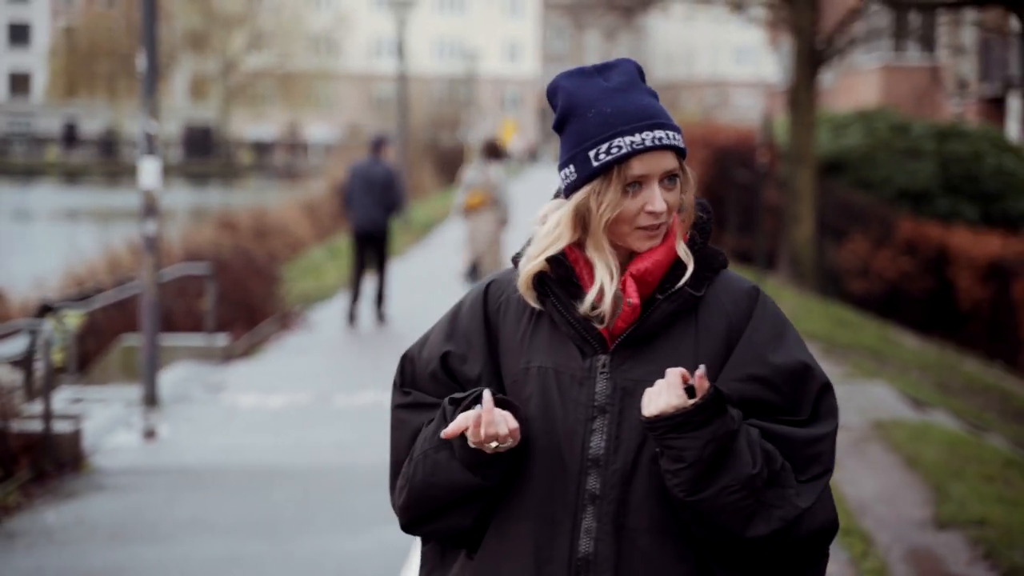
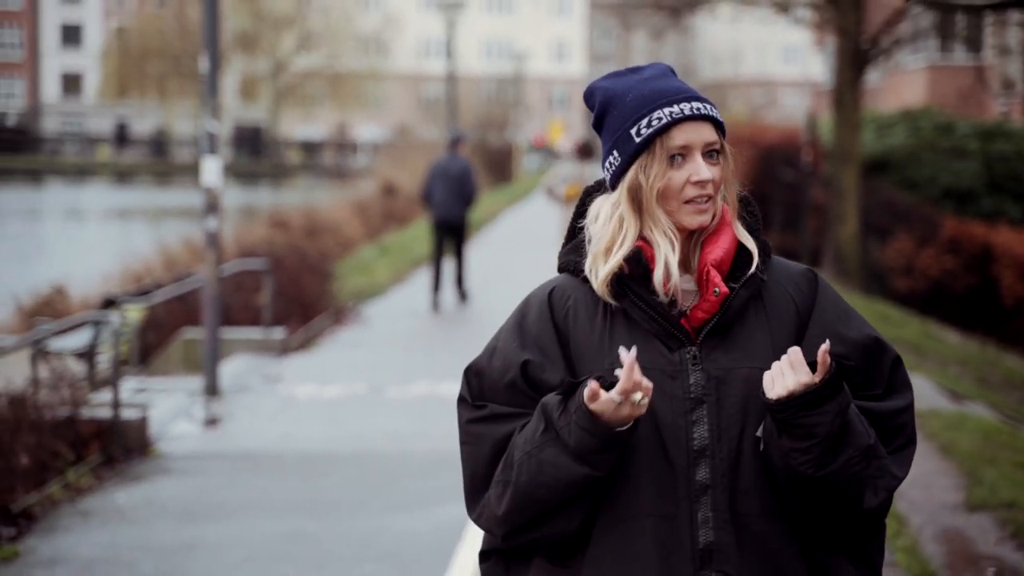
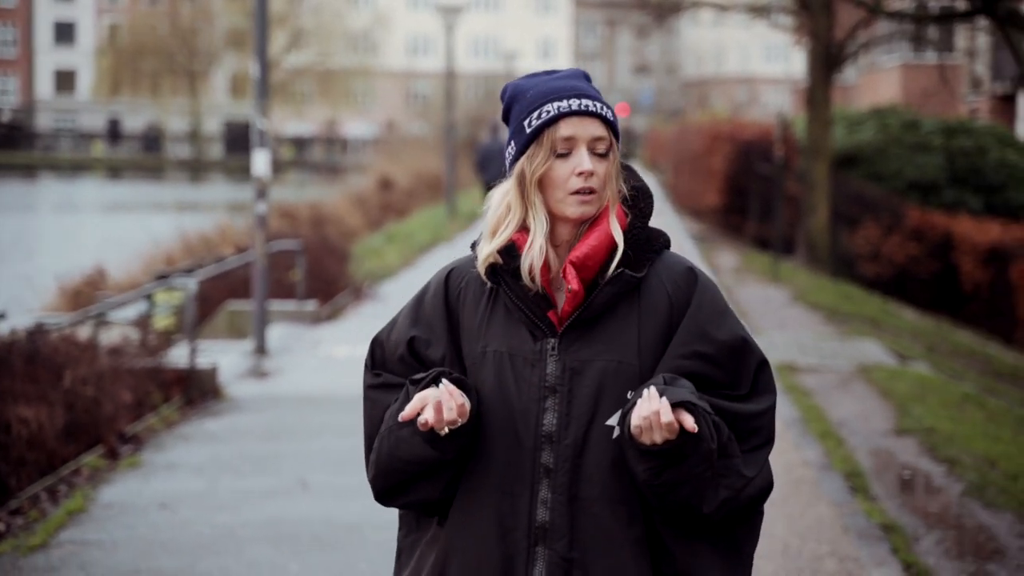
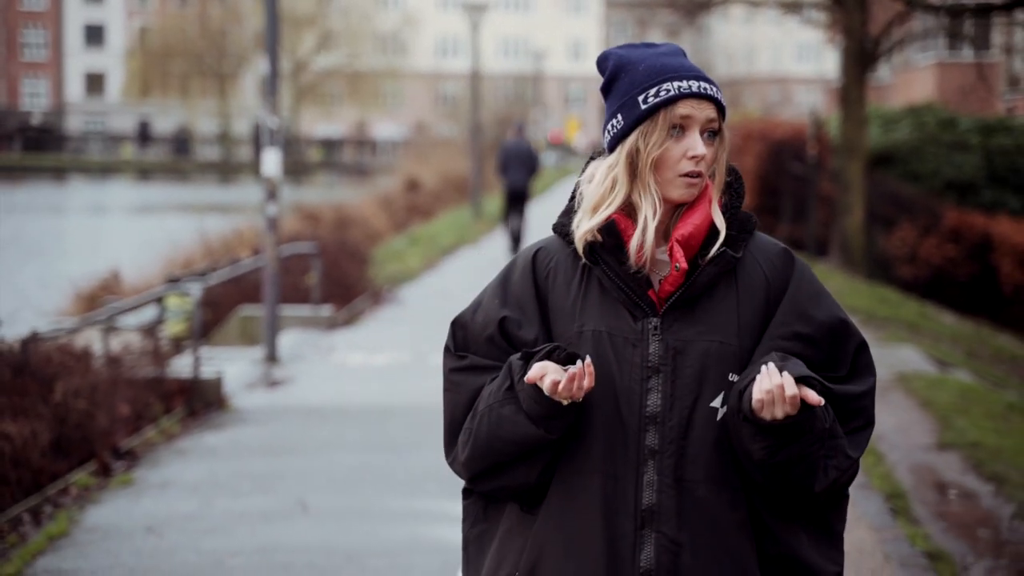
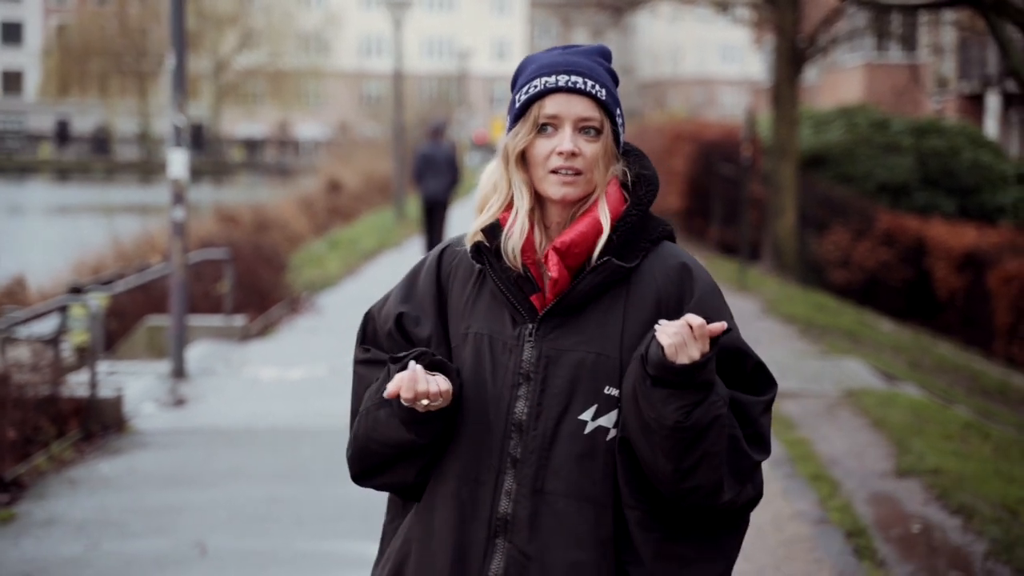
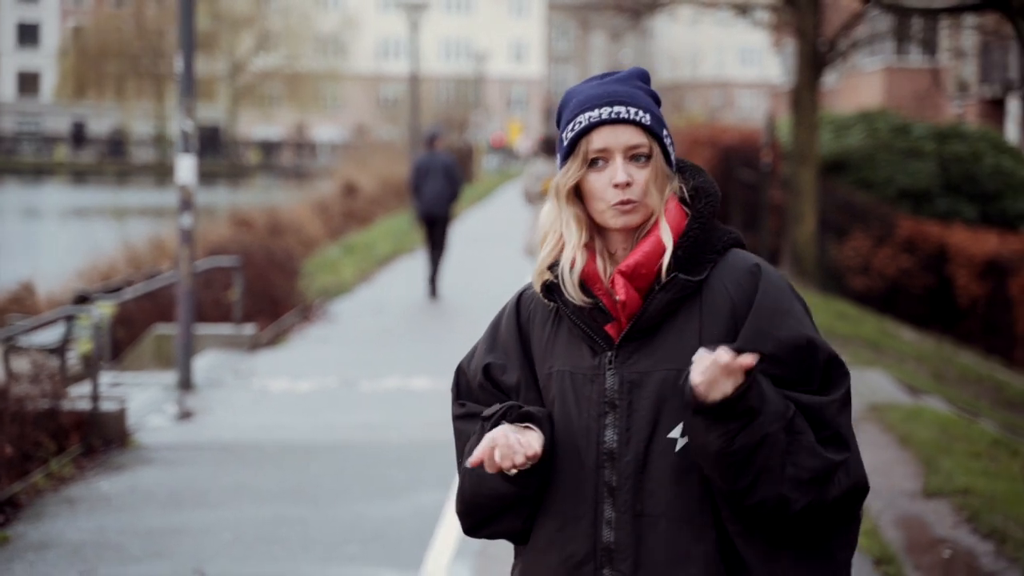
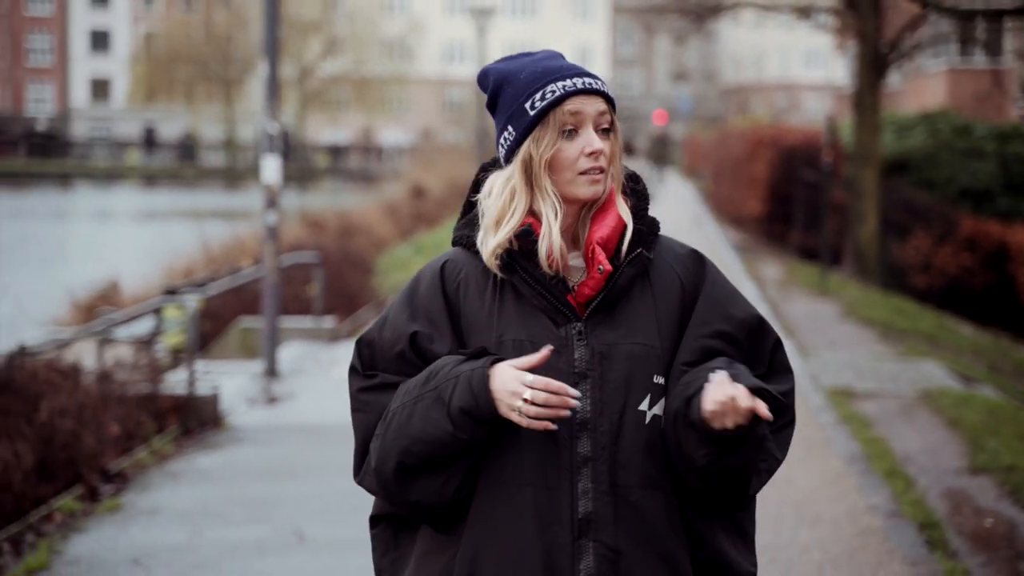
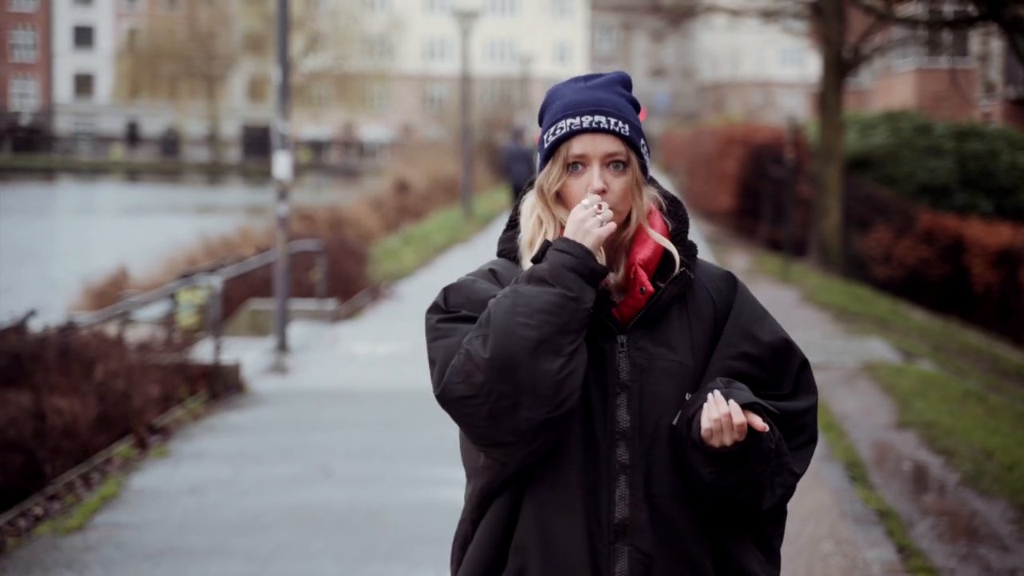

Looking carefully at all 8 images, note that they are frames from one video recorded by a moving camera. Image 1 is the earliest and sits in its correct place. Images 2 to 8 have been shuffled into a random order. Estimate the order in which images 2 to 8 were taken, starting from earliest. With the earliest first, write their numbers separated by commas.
2, 6, 5, 7, 4, 3, 8
